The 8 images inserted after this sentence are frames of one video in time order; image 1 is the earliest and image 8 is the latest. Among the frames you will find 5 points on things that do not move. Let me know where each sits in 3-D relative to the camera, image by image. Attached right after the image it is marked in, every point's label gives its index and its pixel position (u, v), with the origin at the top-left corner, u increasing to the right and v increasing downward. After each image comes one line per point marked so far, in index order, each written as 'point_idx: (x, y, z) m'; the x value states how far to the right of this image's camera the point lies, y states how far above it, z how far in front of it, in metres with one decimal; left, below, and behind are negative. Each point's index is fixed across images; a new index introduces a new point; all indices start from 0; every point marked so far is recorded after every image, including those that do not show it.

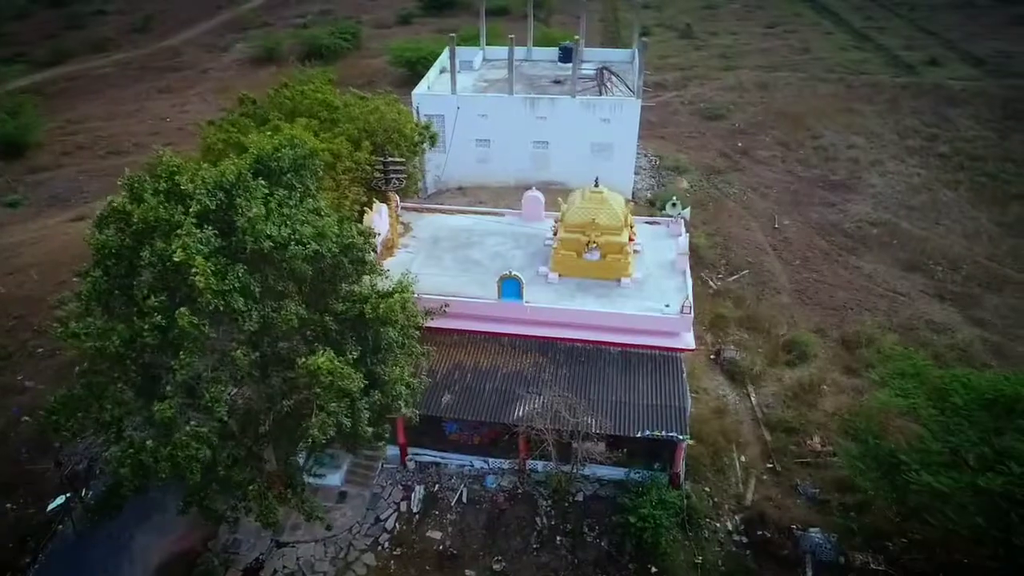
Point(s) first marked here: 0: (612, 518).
0: (+2.2, -5.0, +15.5) m
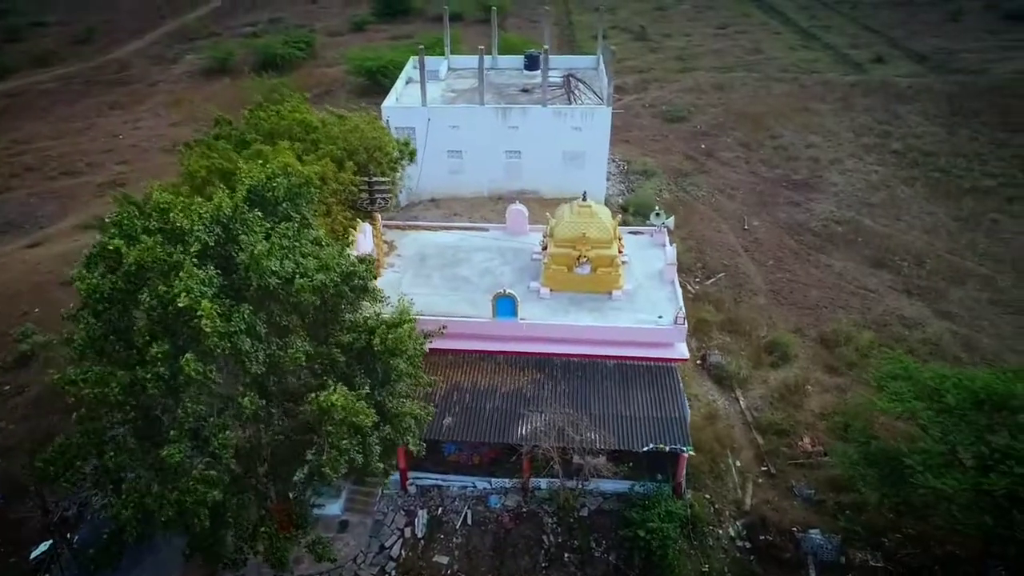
0: (+2.3, -5.3, +15.6) m
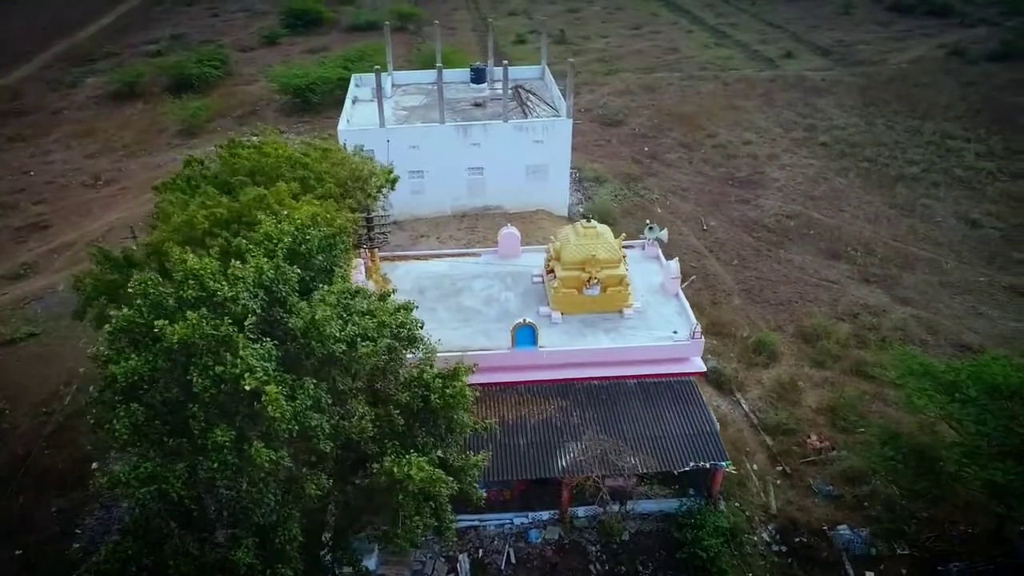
0: (+3.3, -5.8, +15.7) m
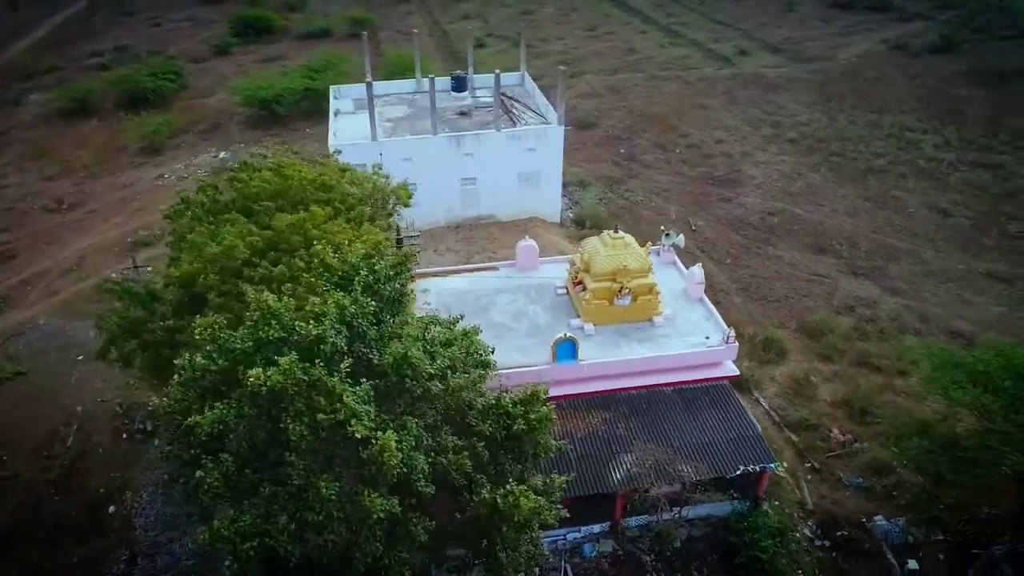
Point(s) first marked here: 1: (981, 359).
0: (+4.6, -6.0, +15.9) m
1: (+11.2, -1.7, +16.9) m
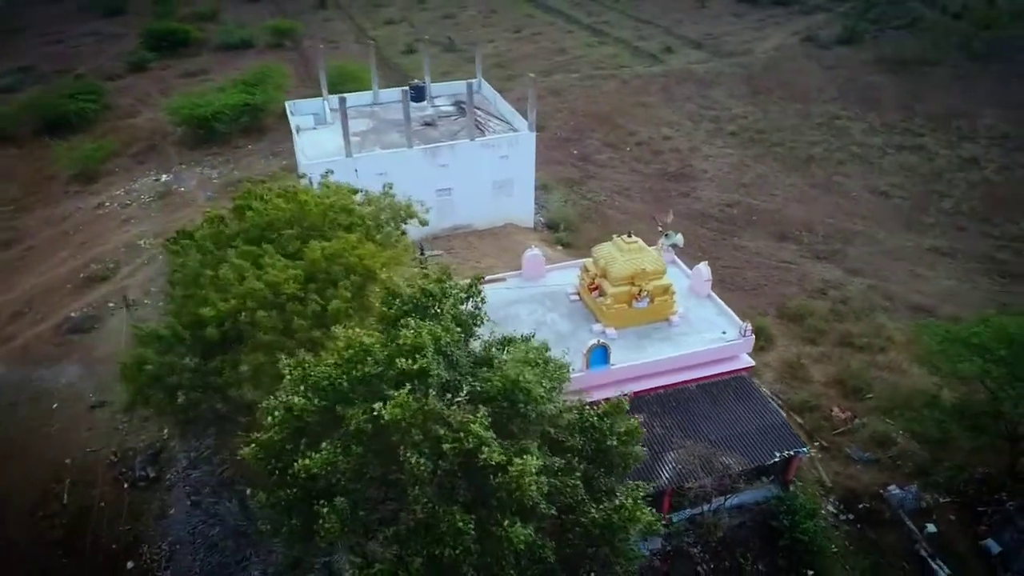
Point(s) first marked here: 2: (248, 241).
0: (+5.8, -5.9, +16.6) m
1: (+11.9, -1.2, +18.4) m
2: (-6.0, +1.1, +16.4) m
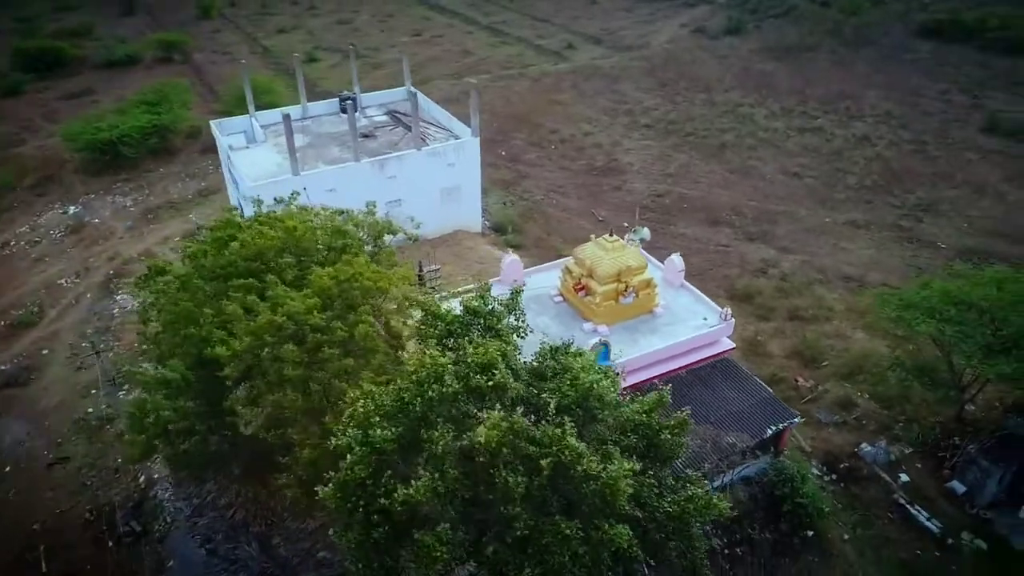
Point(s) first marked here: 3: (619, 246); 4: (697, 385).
0: (+6.3, -5.5, +17.8) m
1: (+11.6, -0.3, +20.3) m
2: (-5.9, +0.3, +15.8) m
3: (+2.8, +1.1, +19.3) m
4: (+4.8, -2.5, +18.5) m
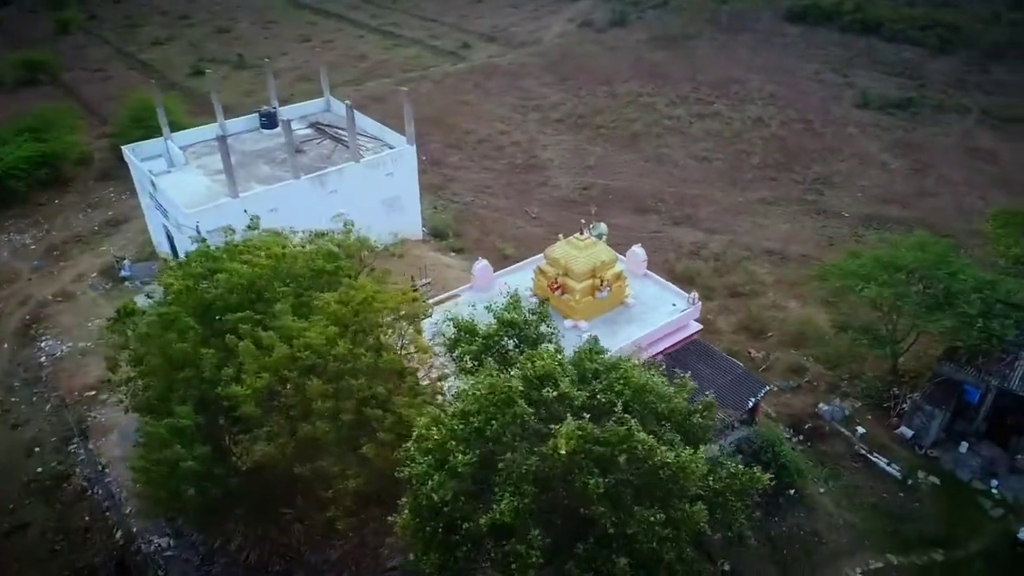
0: (+6.4, -5.1, +19.1) m
1: (+10.7, +0.7, +22.4) m
2: (-5.9, -0.4, +15.2) m
3: (+2.1, +1.3, +20.0) m
4: (+4.5, -2.2, +19.6) m
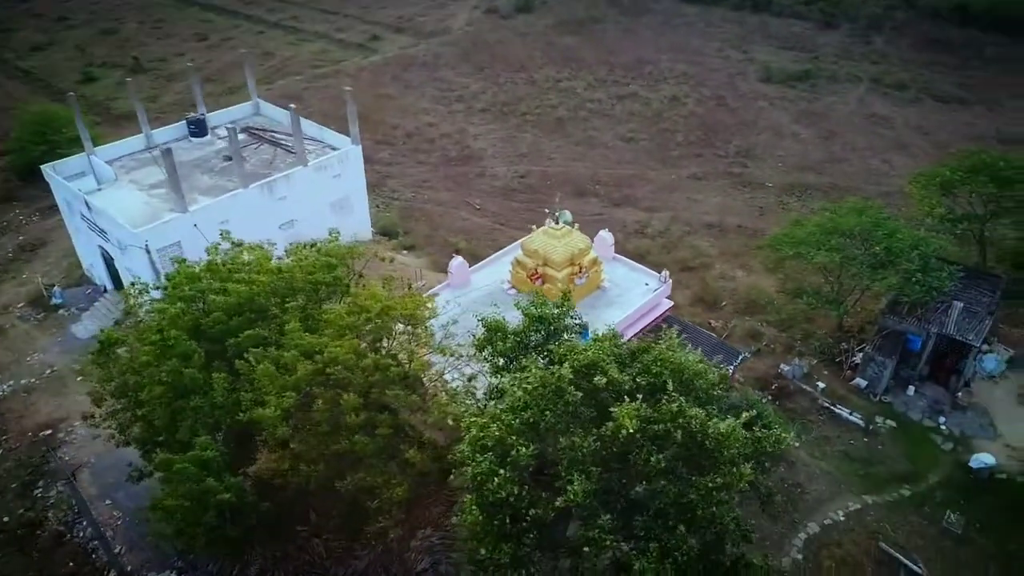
0: (+6.3, -4.3, +20.3) m
1: (+9.7, +1.8, +24.0) m
2: (-5.7, -0.8, +14.7) m
3: (+1.4, +1.6, +20.5) m
4: (+4.2, -1.6, +20.5) m
